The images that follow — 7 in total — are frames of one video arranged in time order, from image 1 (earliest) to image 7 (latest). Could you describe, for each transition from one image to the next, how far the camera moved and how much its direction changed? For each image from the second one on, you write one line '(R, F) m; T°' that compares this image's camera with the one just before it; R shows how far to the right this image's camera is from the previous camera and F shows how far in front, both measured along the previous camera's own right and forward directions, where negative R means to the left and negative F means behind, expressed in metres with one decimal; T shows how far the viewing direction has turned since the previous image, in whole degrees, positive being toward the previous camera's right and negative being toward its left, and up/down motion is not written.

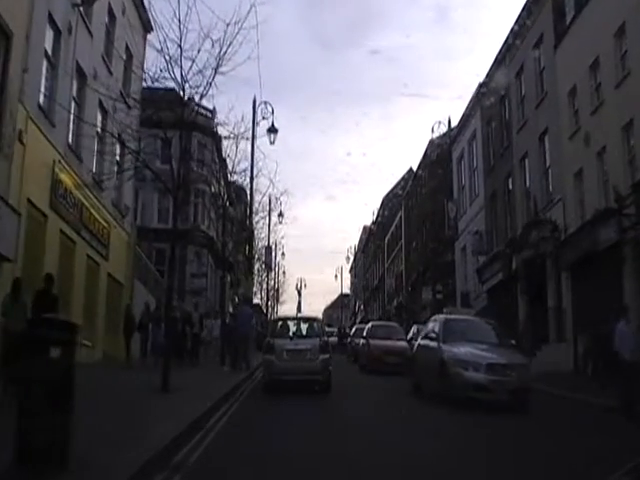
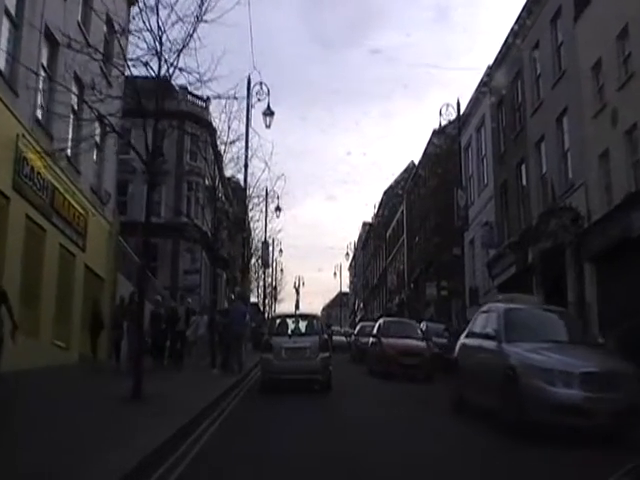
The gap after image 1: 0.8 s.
(-0.1, +2.2) m; 0°
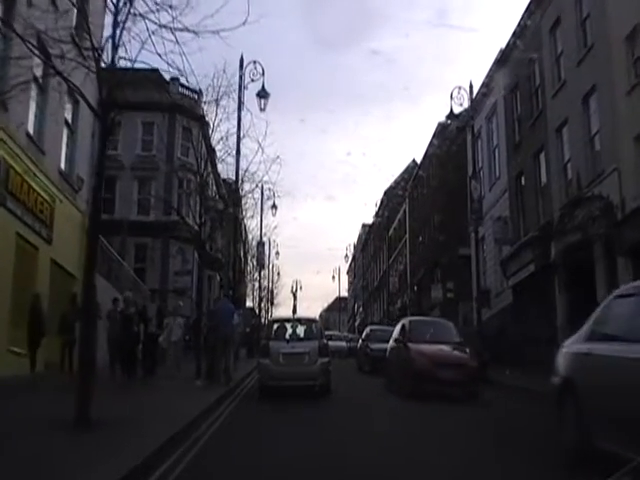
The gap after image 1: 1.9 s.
(-0.1, +2.6) m; 0°
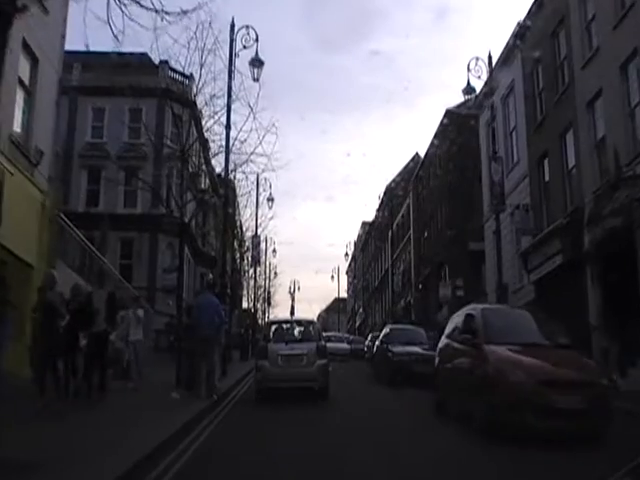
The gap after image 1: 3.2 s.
(-0.1, +3.0) m; 0°
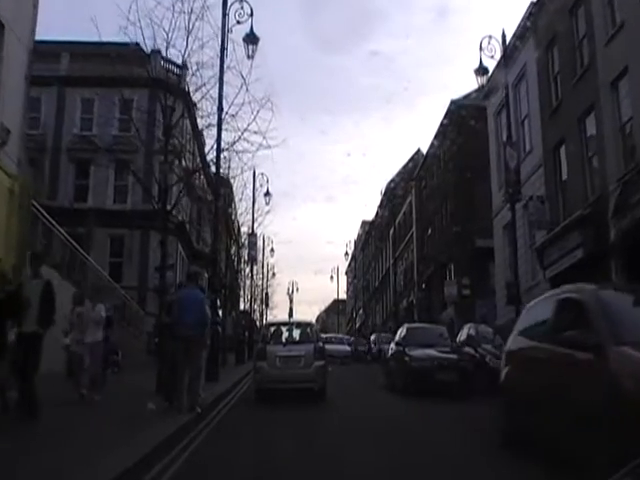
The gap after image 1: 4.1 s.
(-0.1, +1.9) m; 0°
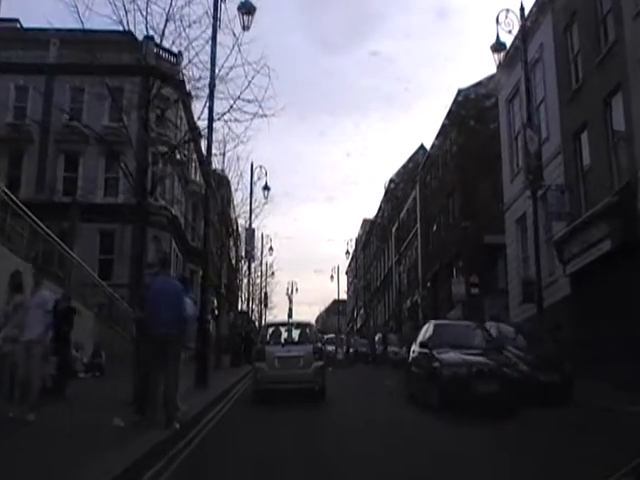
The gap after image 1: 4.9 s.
(-0.1, +1.9) m; 0°
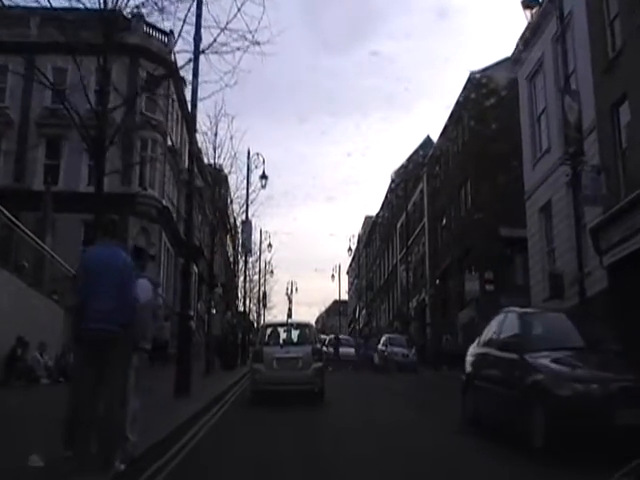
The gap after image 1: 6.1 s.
(-0.1, +2.8) m; 0°
